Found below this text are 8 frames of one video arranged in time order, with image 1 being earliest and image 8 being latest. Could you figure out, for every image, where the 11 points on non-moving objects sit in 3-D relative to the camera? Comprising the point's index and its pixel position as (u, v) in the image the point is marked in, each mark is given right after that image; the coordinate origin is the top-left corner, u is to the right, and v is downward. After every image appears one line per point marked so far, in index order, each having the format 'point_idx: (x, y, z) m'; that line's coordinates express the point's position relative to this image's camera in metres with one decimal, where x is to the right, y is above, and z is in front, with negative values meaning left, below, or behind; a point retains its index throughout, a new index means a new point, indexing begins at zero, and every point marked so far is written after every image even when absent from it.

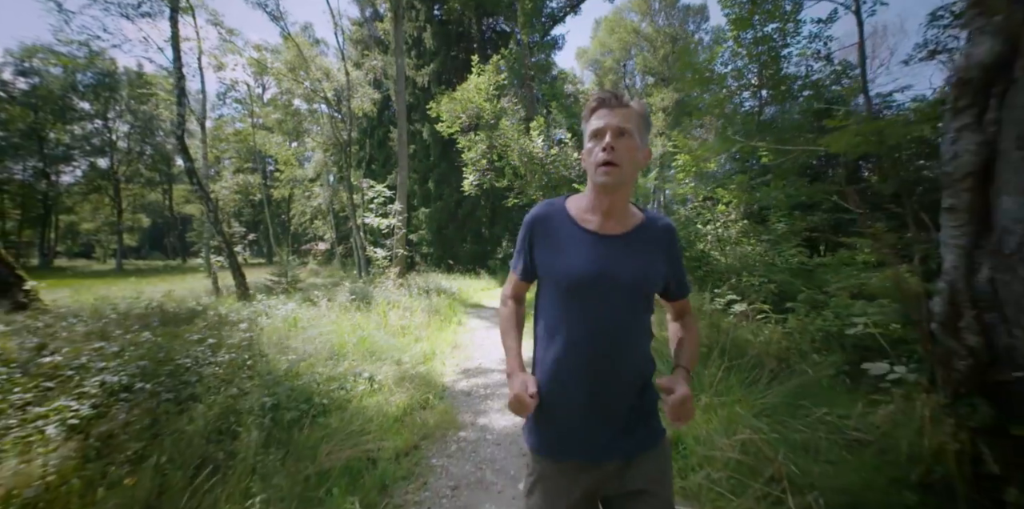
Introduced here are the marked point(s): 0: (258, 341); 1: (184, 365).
0: (-2.9, -1.0, +4.9) m
1: (-2.8, -0.9, +3.7) m
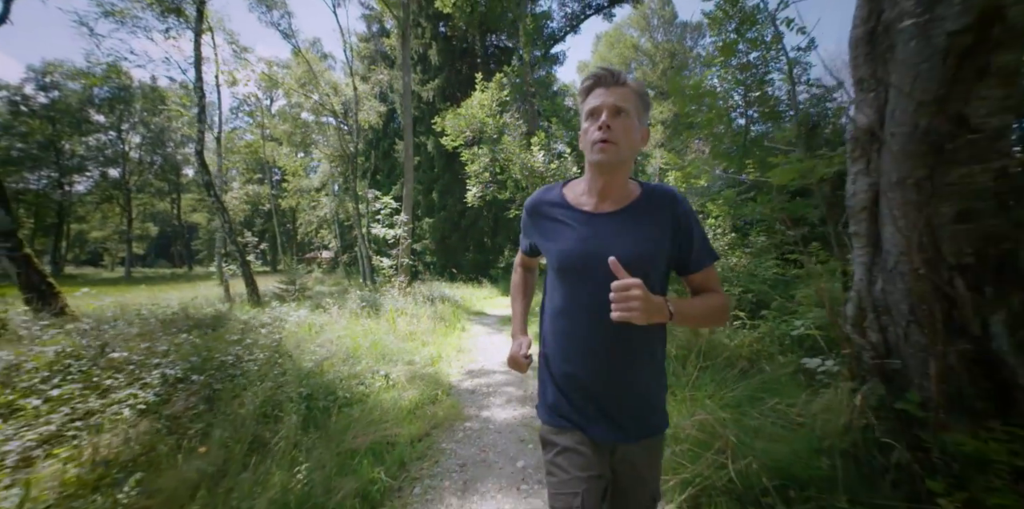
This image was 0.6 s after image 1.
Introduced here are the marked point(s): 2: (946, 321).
0: (-2.9, -1.1, +5.5) m
1: (-2.8, -1.0, +4.2) m
2: (+2.2, -0.3, +2.1) m
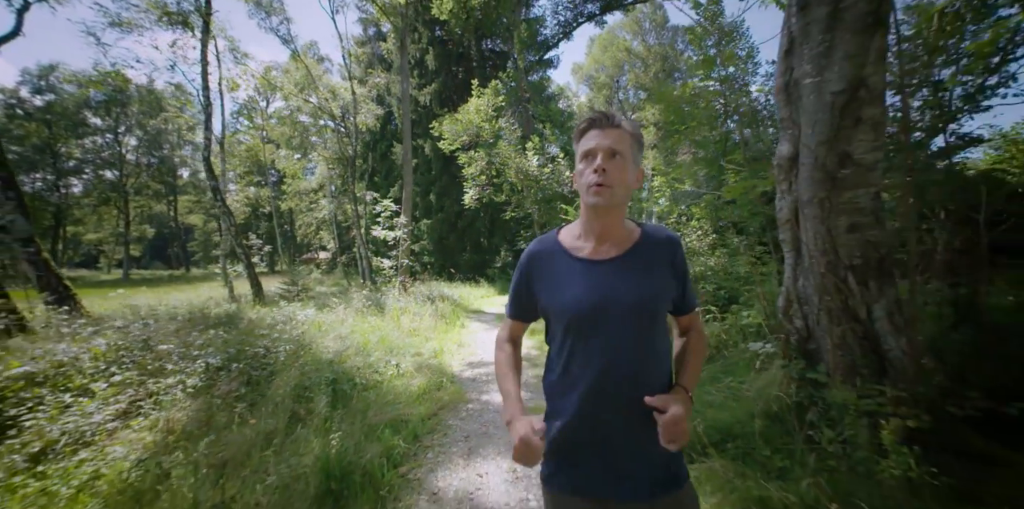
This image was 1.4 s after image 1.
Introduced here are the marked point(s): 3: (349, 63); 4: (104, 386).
0: (-3.0, -1.2, +6.1) m
1: (-2.8, -1.1, +4.8) m
2: (+2.1, -0.3, +2.8) m
3: (-6.7, +7.9, +17.3) m
4: (-3.7, -1.2, +3.9) m
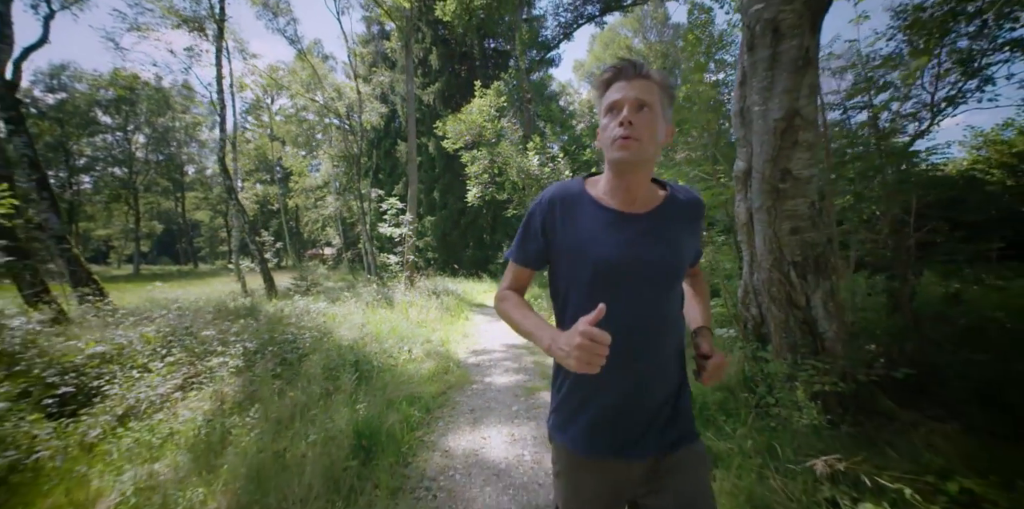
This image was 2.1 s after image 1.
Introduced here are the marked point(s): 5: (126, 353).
0: (-2.9, -1.1, +6.7) m
1: (-2.8, -1.0, +5.4) m
2: (+2.1, -0.3, +3.3) m
3: (-6.6, +8.0, +17.8) m
4: (-3.7, -1.1, +4.5) m
5: (-4.1, -1.0, +4.6) m
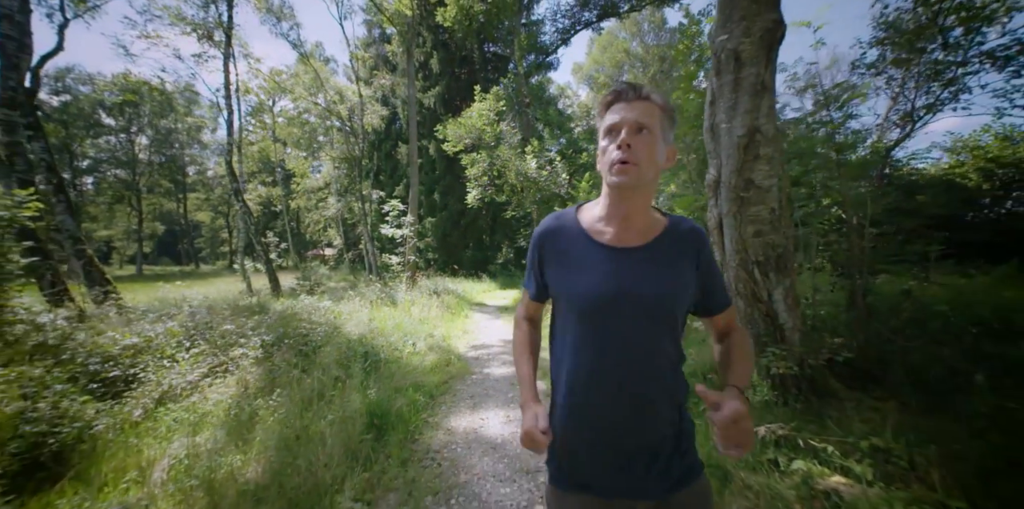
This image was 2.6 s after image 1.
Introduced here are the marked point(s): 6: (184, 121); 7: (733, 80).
0: (-3.0, -1.1, +7.1) m
1: (-2.9, -1.0, +5.8) m
2: (+2.1, -0.3, +3.8) m
3: (-6.7, +8.0, +18.3) m
4: (-3.7, -1.1, +4.9) m
5: (-4.2, -1.0, +5.1) m
6: (-15.1, +6.2, +19.6) m
7: (+1.8, +1.4, +3.6) m
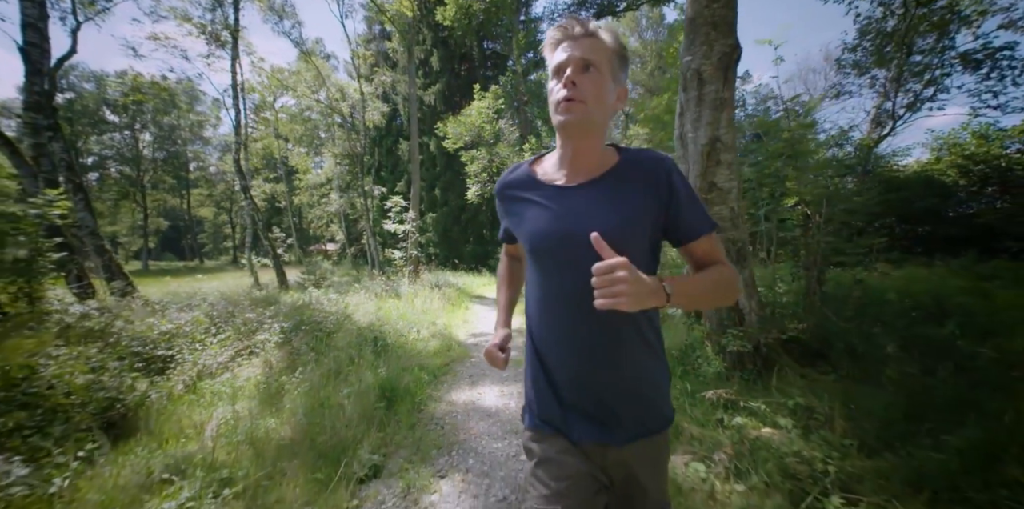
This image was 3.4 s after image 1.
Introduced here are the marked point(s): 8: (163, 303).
0: (-3.0, -1.0, +7.7) m
1: (-2.9, -1.0, +6.4) m
2: (+2.0, -0.3, +4.3) m
3: (-6.7, +8.2, +18.7) m
4: (-3.8, -1.1, +5.5) m
5: (-4.2, -1.0, +5.6) m
6: (-15.1, +6.4, +20.1) m
7: (+1.8, +1.5, +4.1) m
8: (-6.7, -0.9, +8.3) m
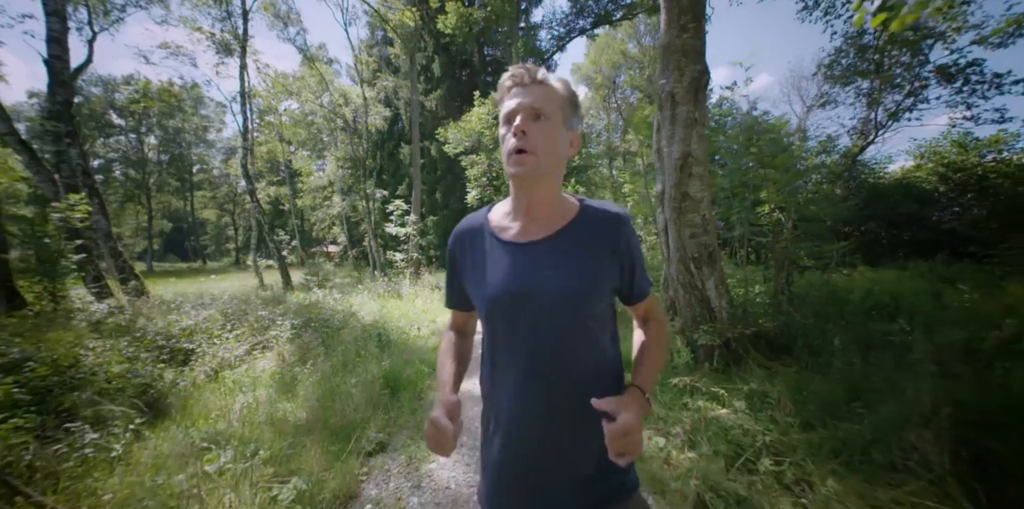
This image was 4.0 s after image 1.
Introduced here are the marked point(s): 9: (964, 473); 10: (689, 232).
0: (-3.1, -1.1, +8.1) m
1: (-3.0, -1.0, +6.9) m
2: (+1.9, -0.3, +4.8) m
3: (-6.8, +8.1, +19.2) m
4: (-3.9, -1.1, +5.9) m
5: (-4.3, -1.0, +6.1) m
6: (-15.2, +6.3, +20.6) m
7: (+1.7, +1.5, +4.5) m
8: (-6.8, -1.0, +8.8) m
9: (+2.5, -1.2, +2.4) m
10: (+1.9, +0.2, +4.7) m
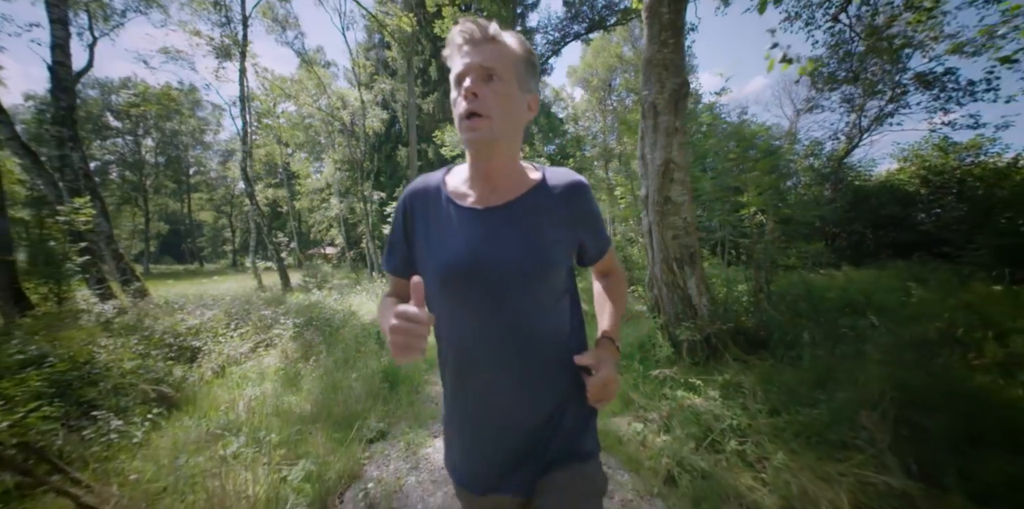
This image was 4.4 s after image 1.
0: (-3.2, -1.1, +8.3) m
1: (-3.1, -1.0, +7.1) m
2: (+1.9, -0.3, +5.0) m
3: (-7.0, +8.1, +19.5) m
4: (-3.9, -1.1, +6.2) m
5: (-4.4, -1.0, +6.3) m
6: (-15.4, +6.2, +20.8) m
7: (+1.6, +1.5, +4.8) m
8: (-6.9, -1.0, +9.0) m
9: (+2.4, -1.2, +2.7) m
10: (+1.8, +0.2, +4.9) m
